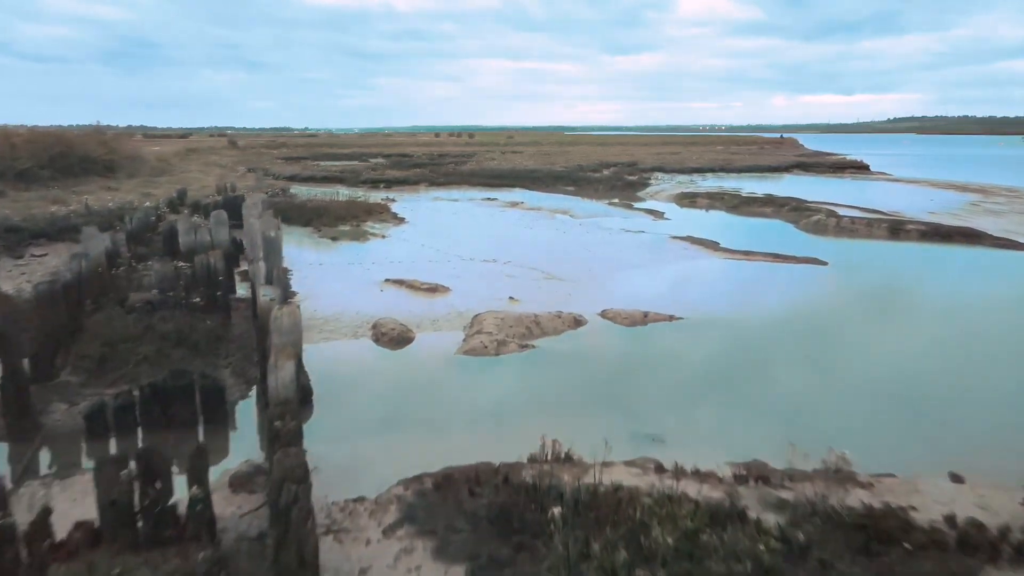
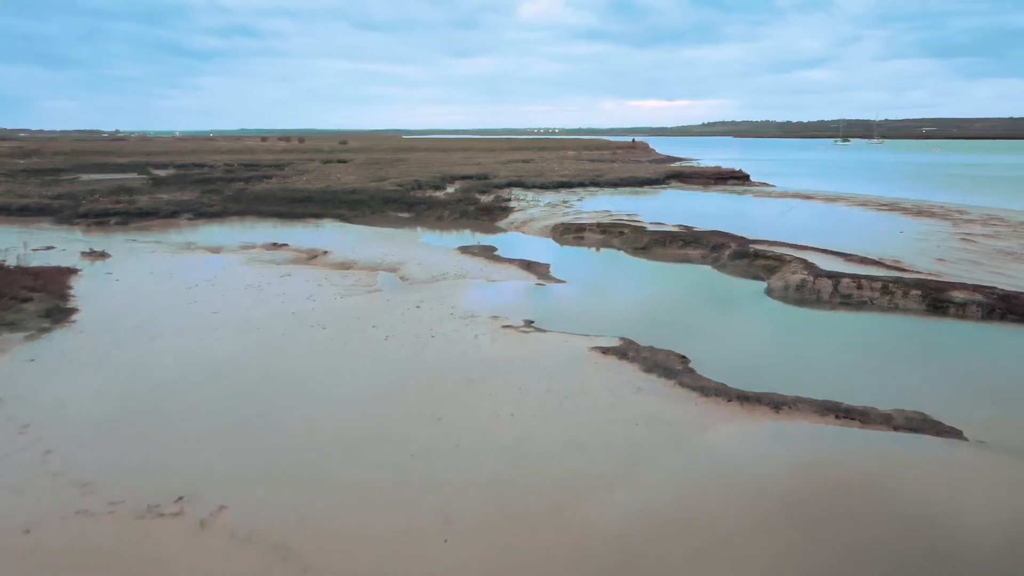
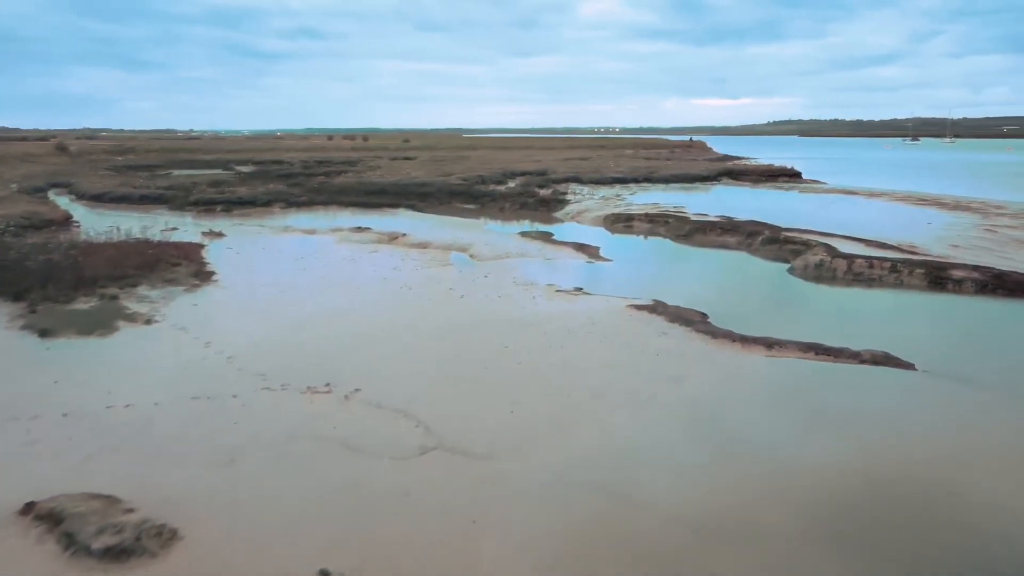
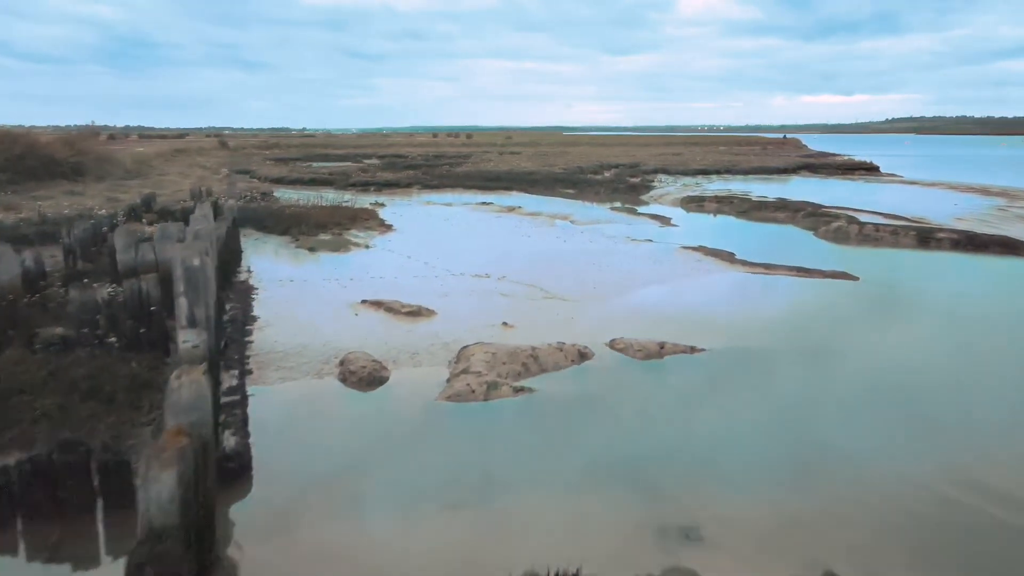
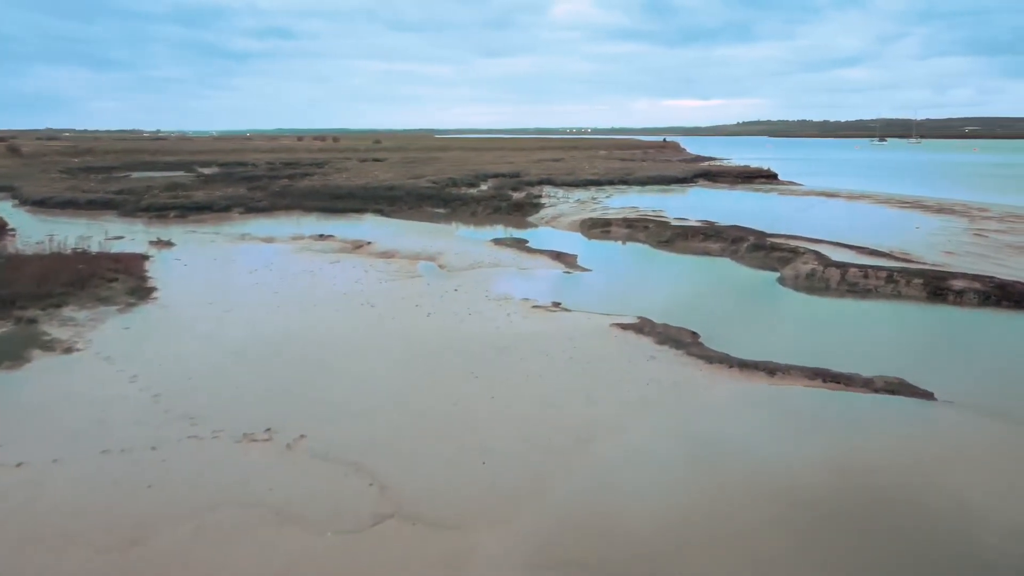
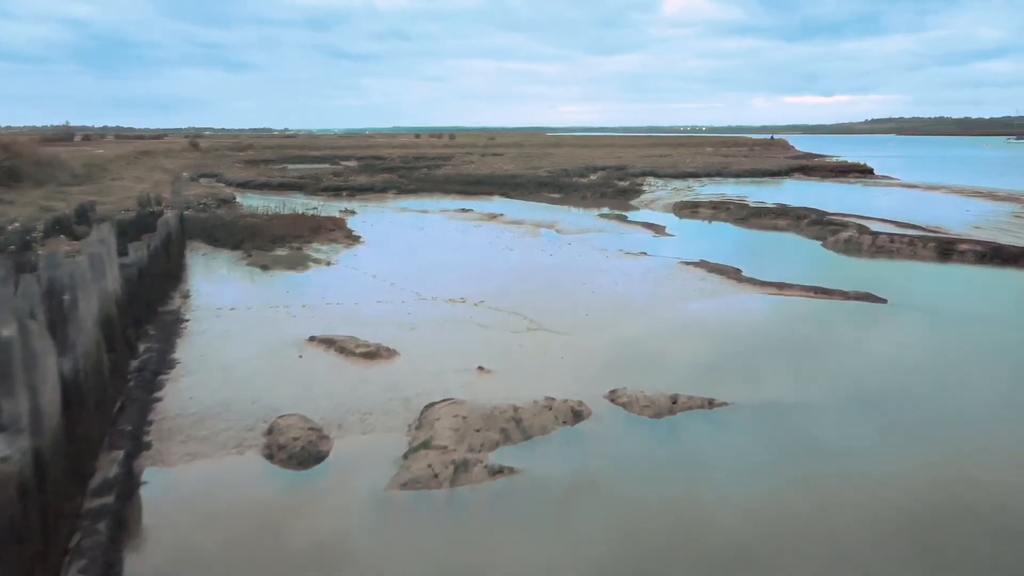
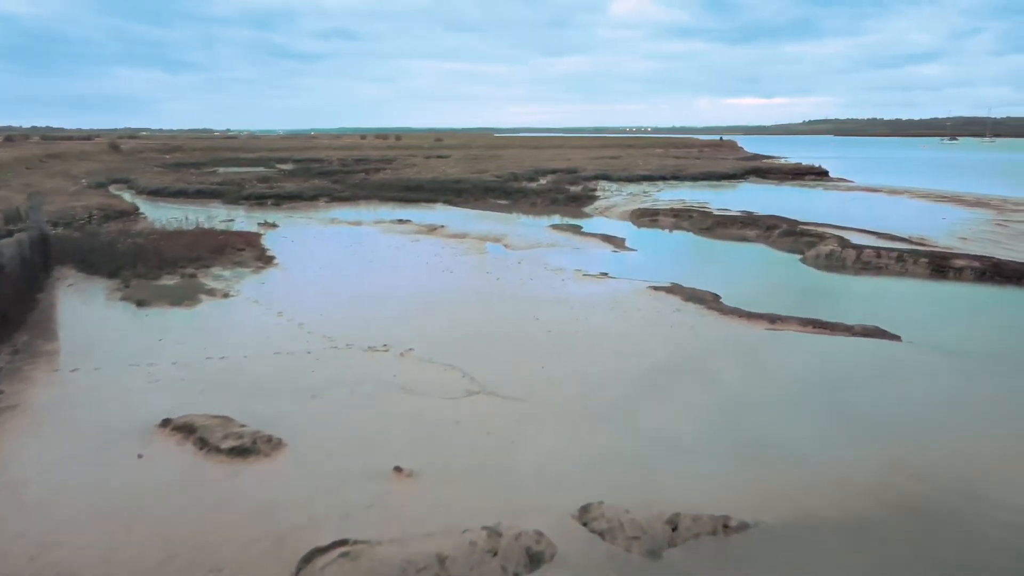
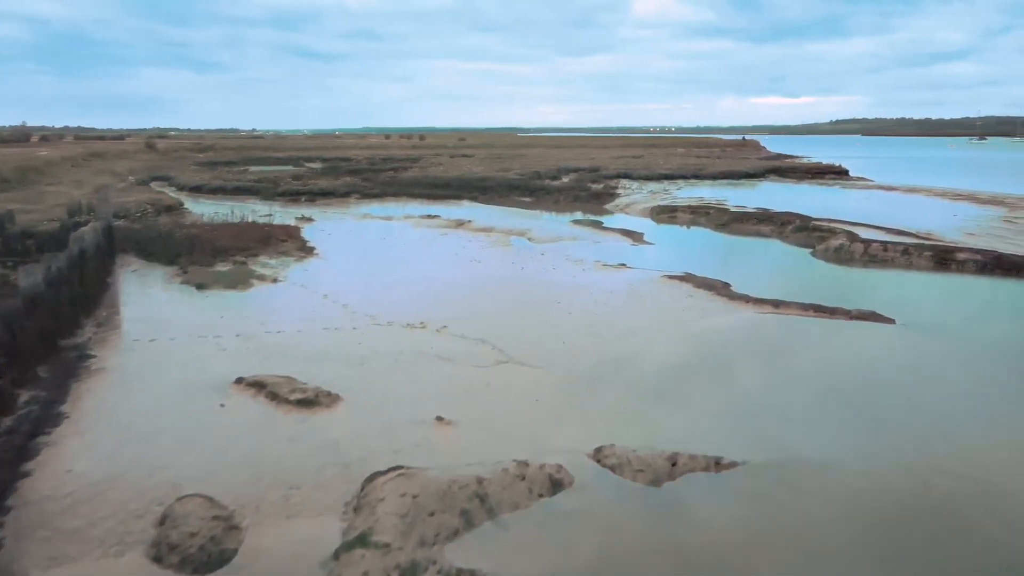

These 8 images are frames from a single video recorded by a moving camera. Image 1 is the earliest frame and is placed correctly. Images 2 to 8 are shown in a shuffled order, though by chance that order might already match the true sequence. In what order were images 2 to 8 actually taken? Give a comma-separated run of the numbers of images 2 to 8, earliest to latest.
4, 6, 8, 7, 3, 5, 2
